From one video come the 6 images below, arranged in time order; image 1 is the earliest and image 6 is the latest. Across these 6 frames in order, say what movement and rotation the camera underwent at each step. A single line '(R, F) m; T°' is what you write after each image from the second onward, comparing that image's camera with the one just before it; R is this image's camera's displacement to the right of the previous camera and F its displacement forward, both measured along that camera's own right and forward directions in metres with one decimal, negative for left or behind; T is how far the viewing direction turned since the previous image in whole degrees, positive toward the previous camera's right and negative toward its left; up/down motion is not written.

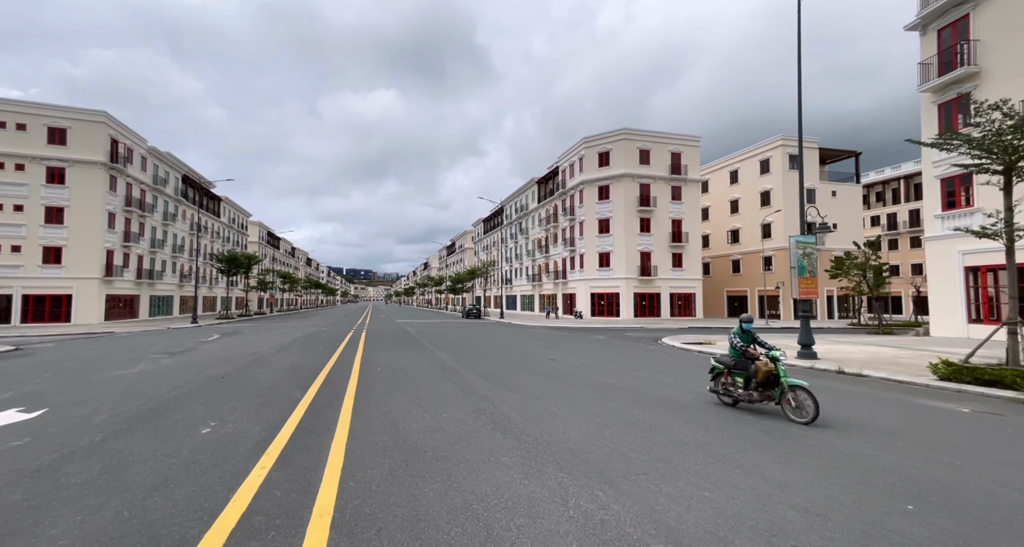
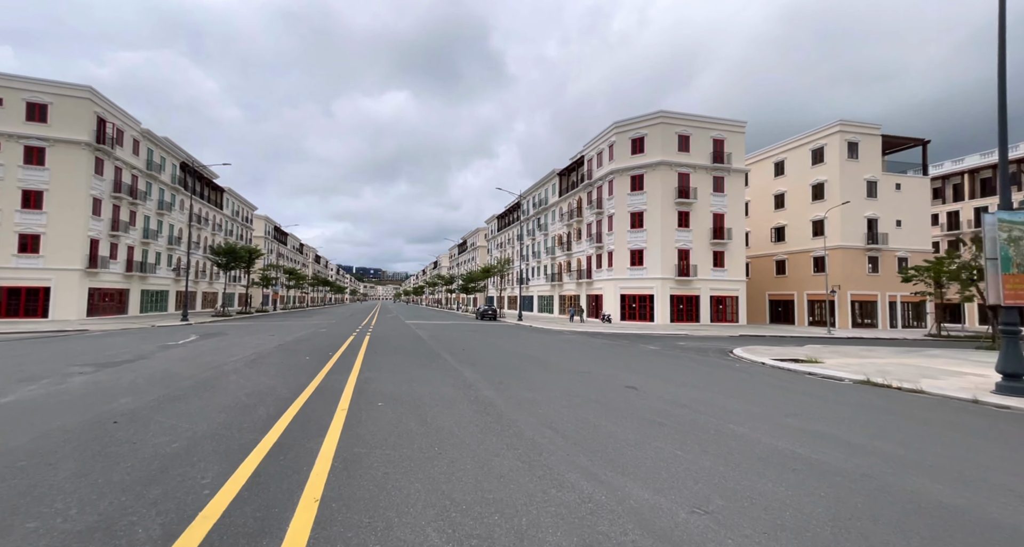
(-1.2, +3.8) m; -1°
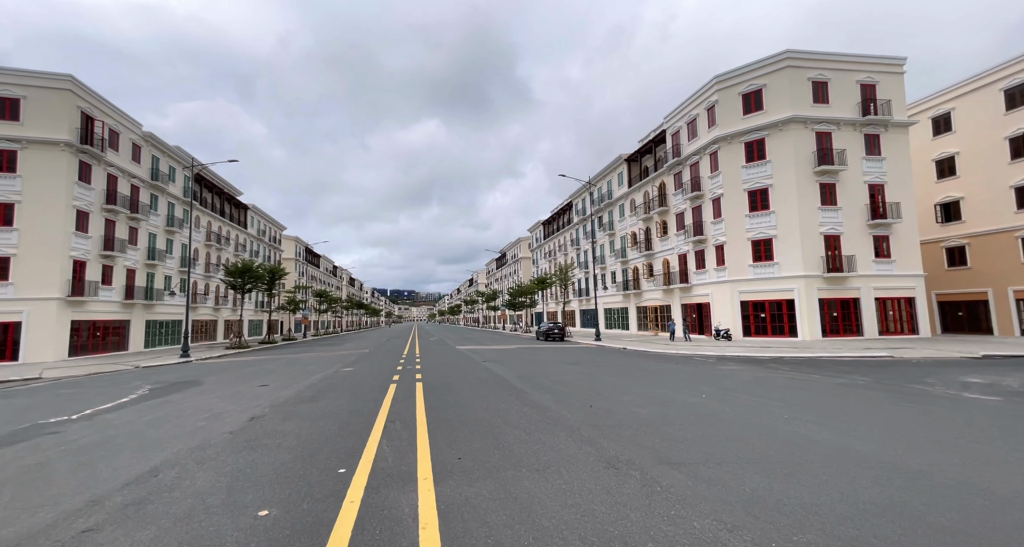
(-3.4, +8.3) m; -4°
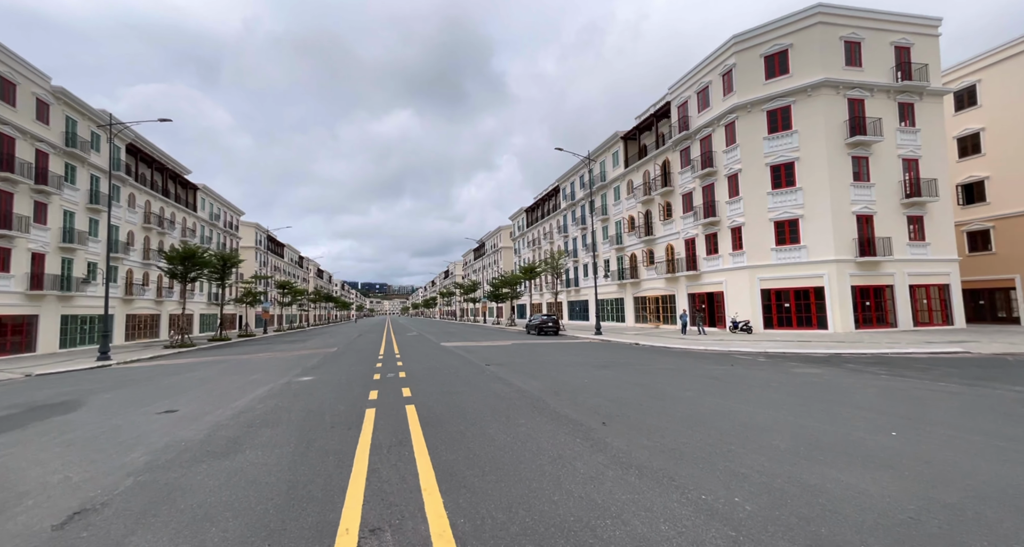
(-1.2, +3.9) m; +4°
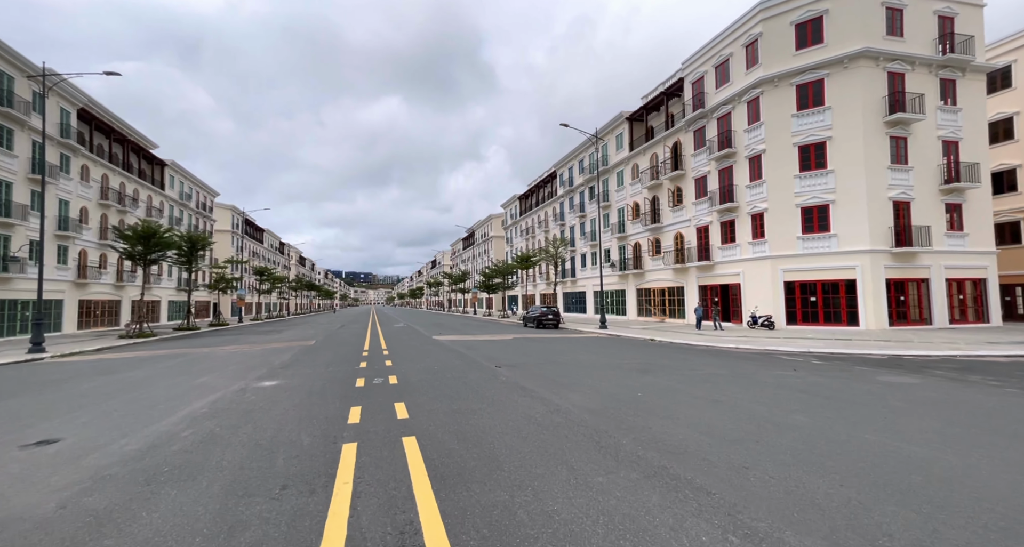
(-0.8, +2.5) m; +2°
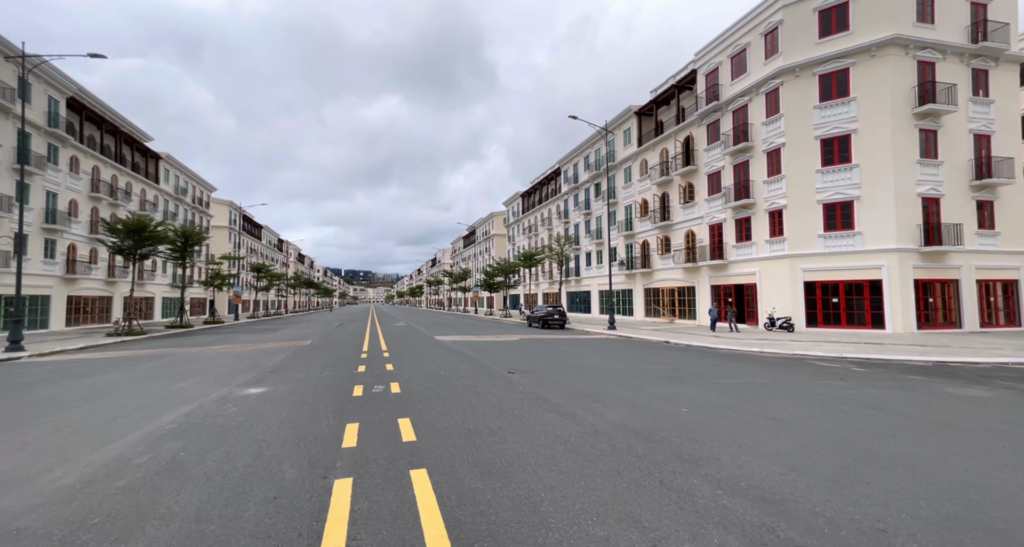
(-0.4, +1.1) m; 0°
